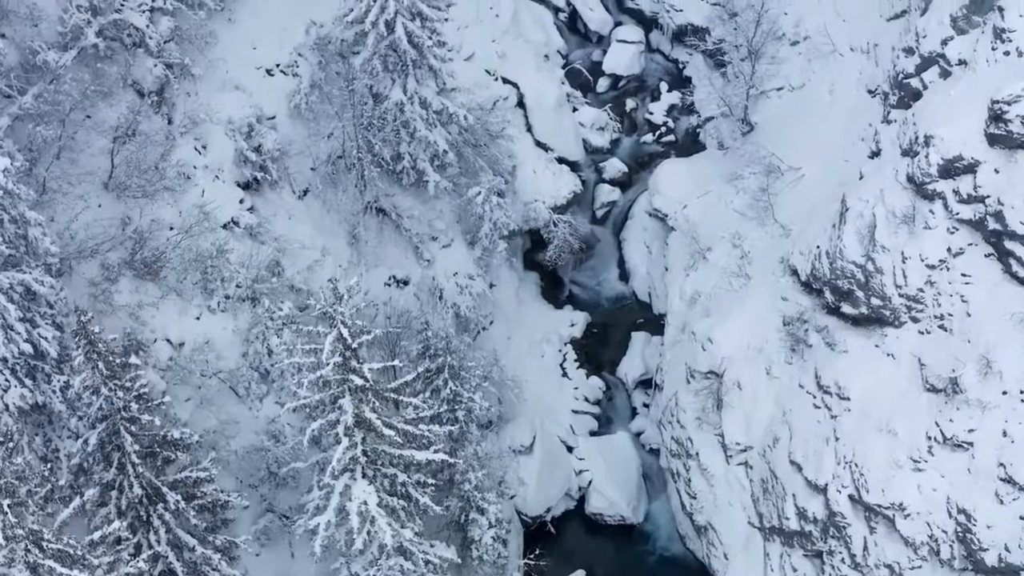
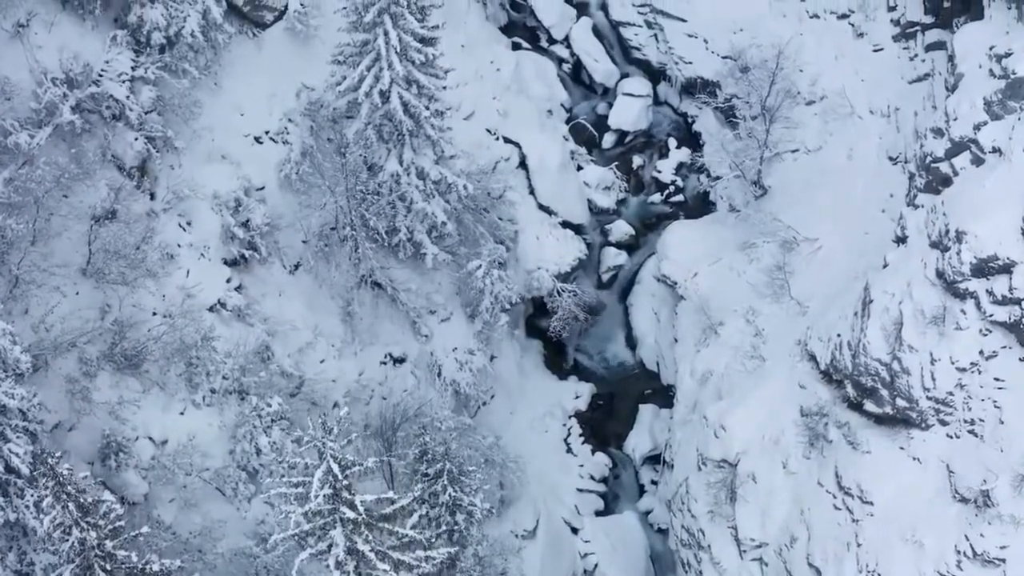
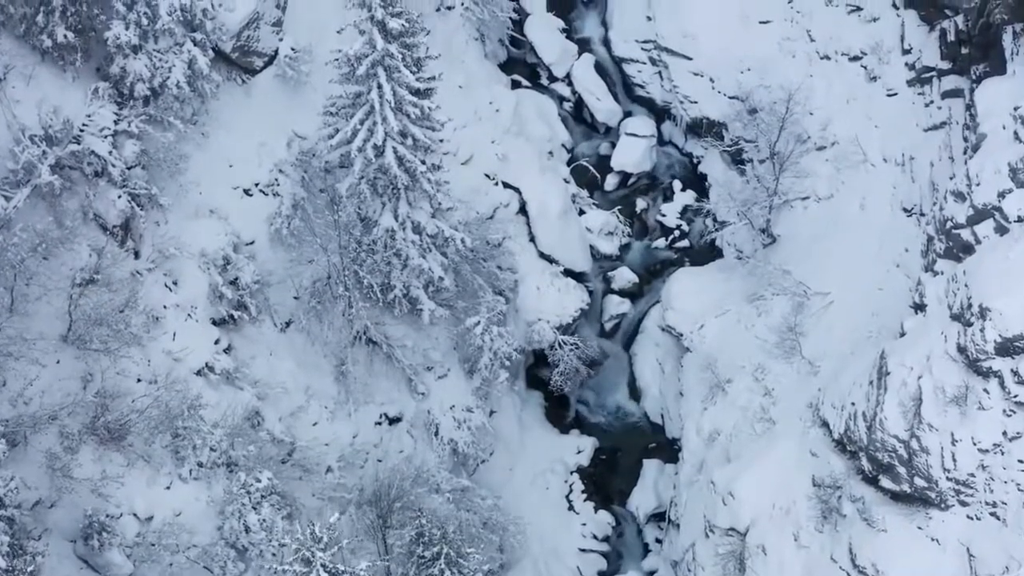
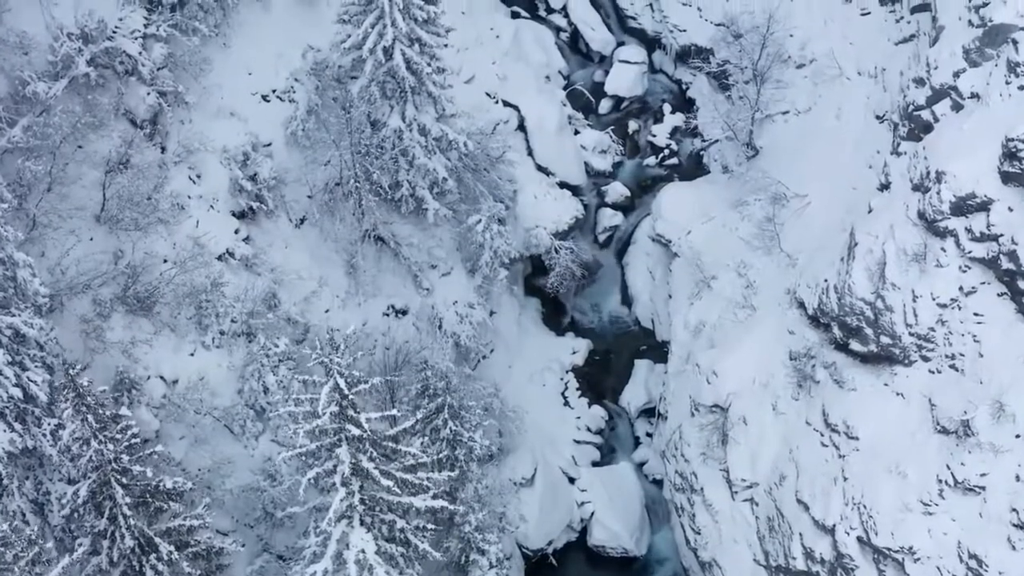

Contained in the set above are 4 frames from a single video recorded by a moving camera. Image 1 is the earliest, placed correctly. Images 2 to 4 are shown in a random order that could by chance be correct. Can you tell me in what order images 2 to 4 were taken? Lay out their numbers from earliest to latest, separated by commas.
4, 2, 3
